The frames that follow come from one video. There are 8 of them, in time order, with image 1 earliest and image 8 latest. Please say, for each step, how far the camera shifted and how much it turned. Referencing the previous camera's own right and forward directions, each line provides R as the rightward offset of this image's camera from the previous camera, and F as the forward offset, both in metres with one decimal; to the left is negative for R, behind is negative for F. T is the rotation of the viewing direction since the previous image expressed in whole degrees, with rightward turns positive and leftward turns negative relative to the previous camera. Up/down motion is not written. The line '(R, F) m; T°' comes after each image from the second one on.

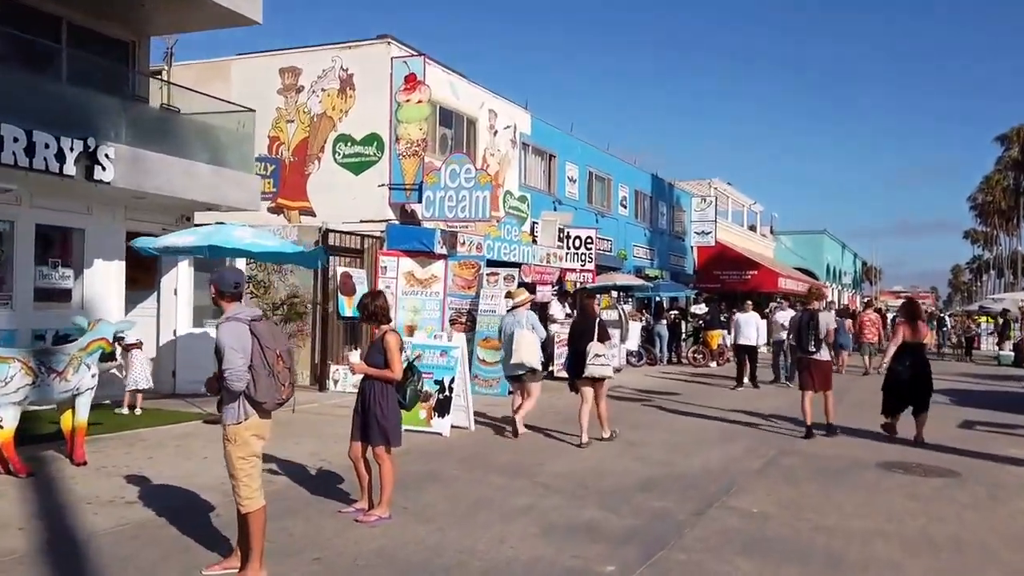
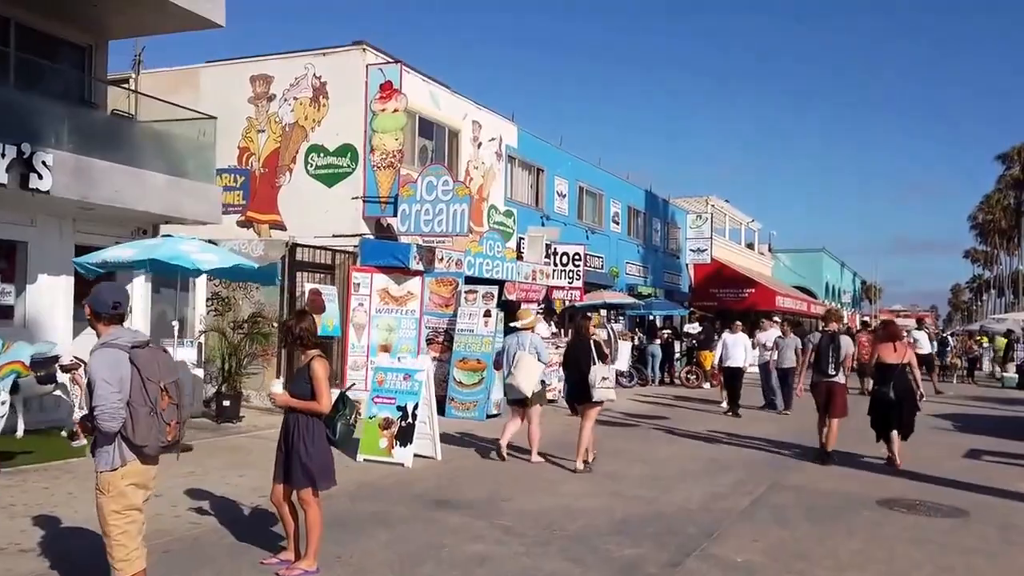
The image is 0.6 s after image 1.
(+0.4, +0.8) m; 0°
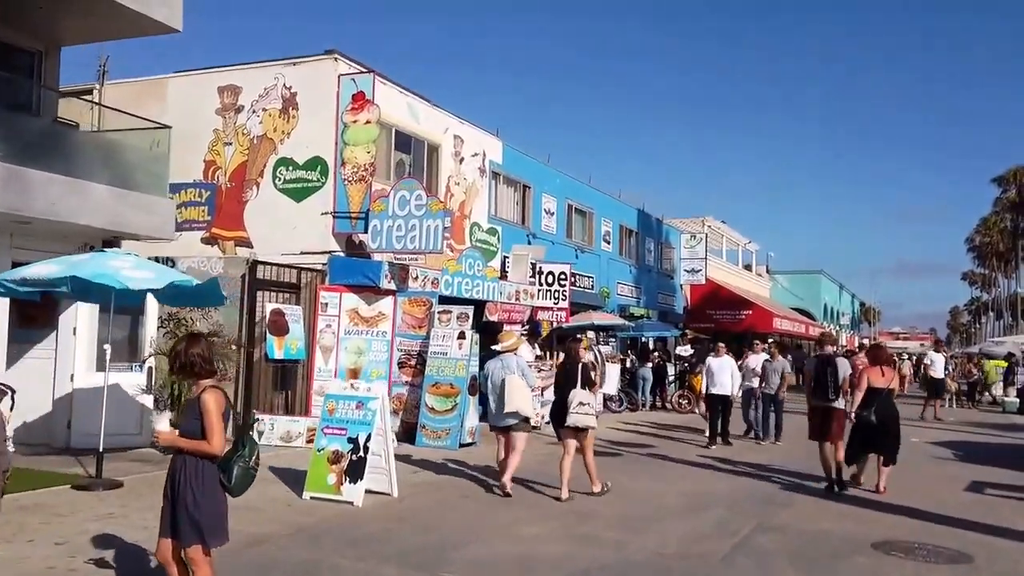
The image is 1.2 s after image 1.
(+0.4, +0.8) m; 0°
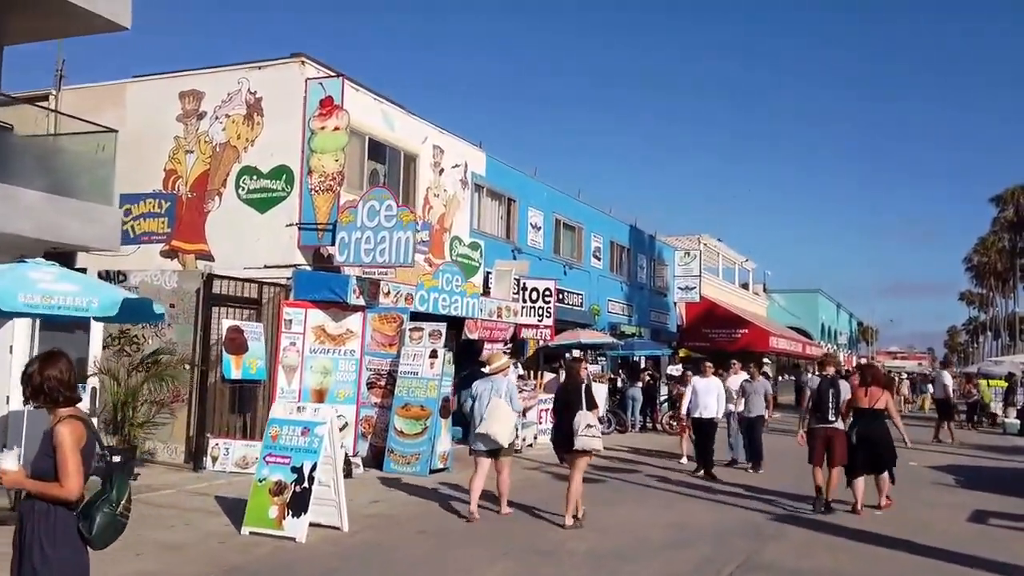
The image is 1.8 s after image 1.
(+0.4, +0.8) m; 0°
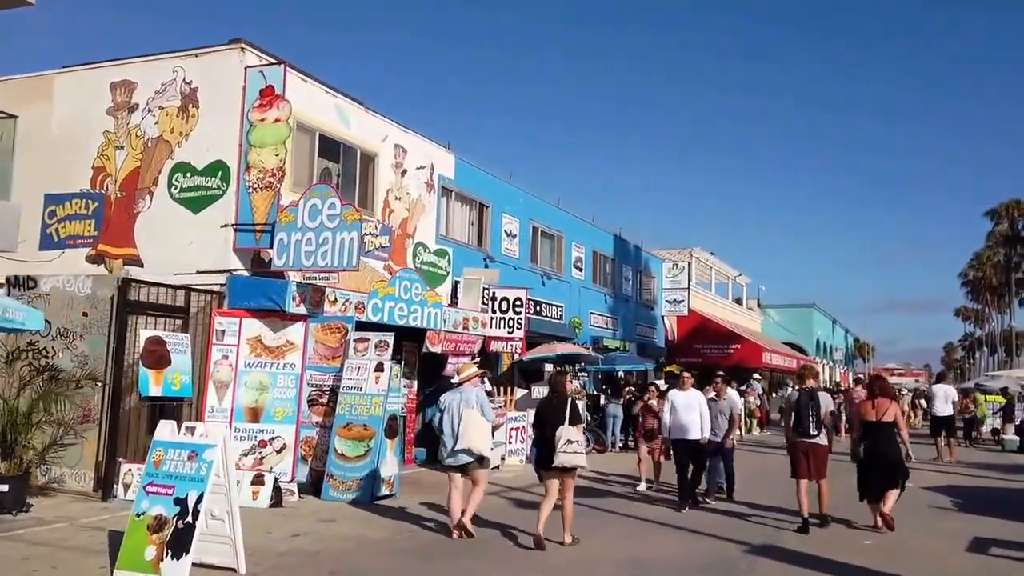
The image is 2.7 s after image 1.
(+0.6, +1.2) m; 0°
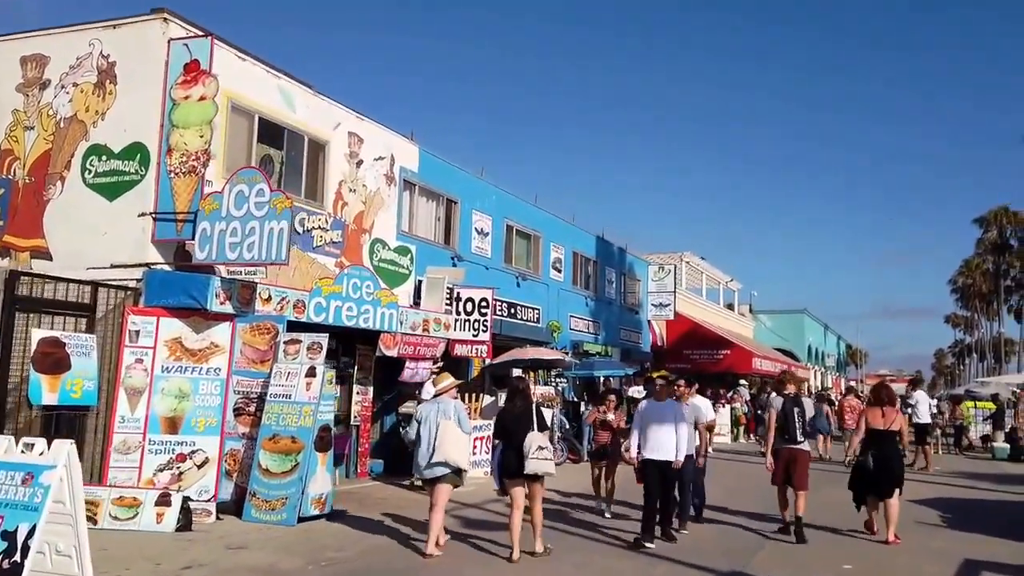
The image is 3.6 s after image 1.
(+0.6, +1.3) m; 0°
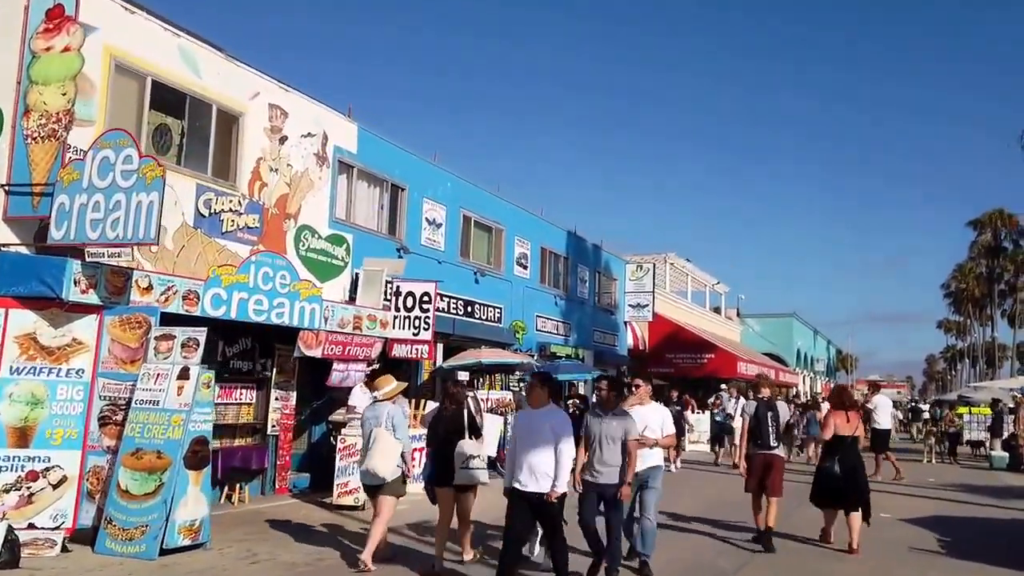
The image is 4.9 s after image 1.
(+0.8, +1.7) m; +1°
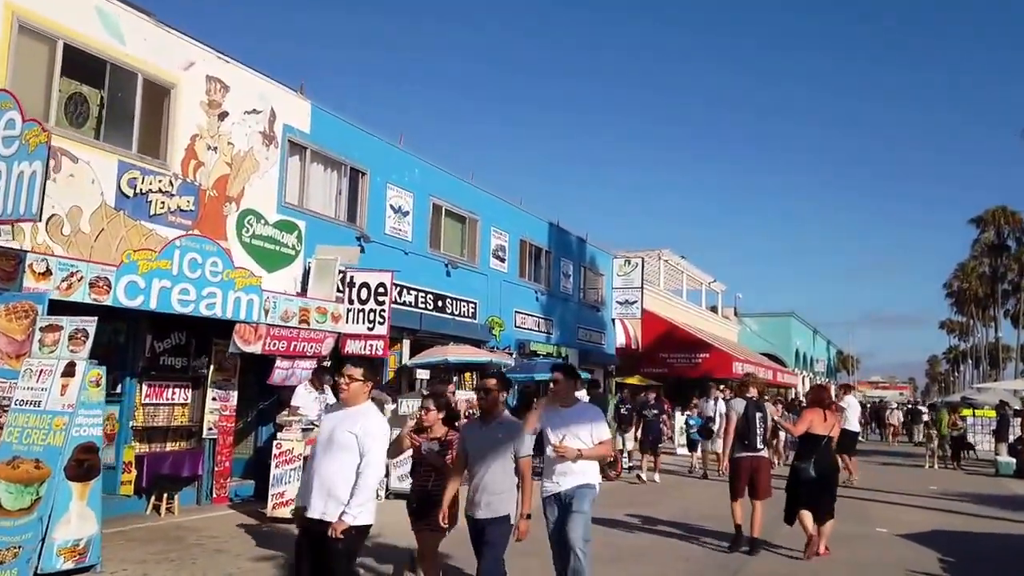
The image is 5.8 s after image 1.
(+0.6, +1.2) m; 0°
